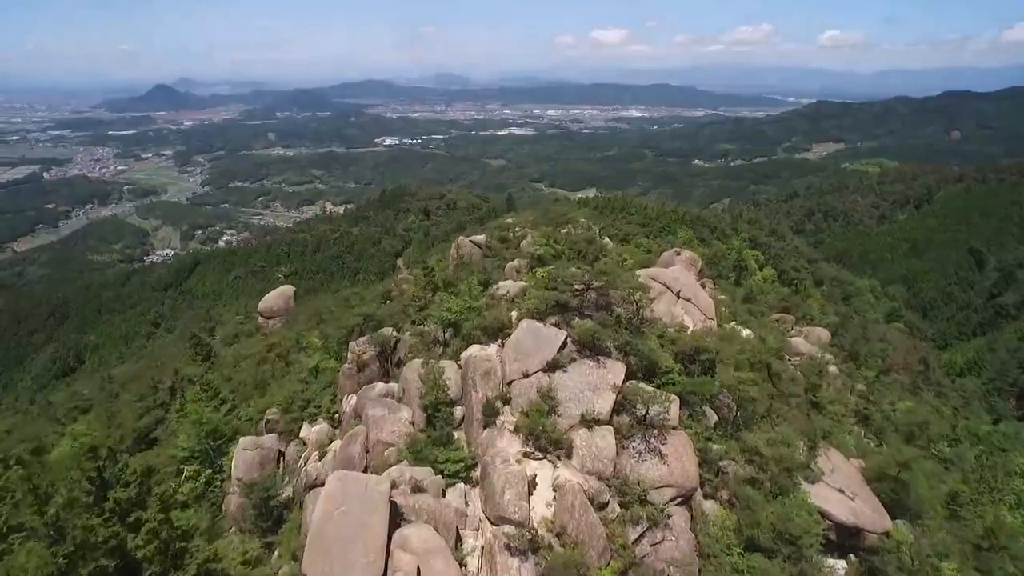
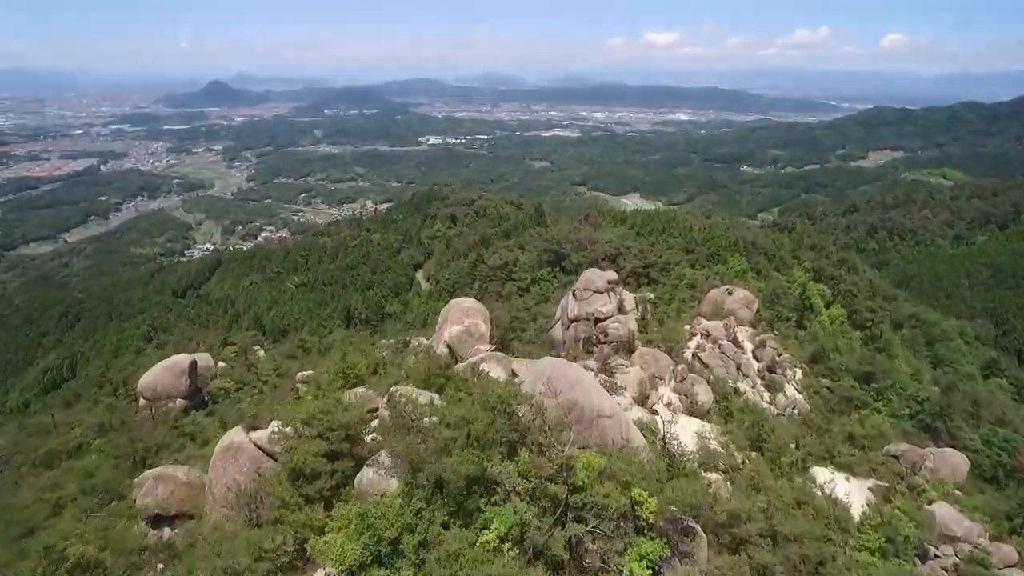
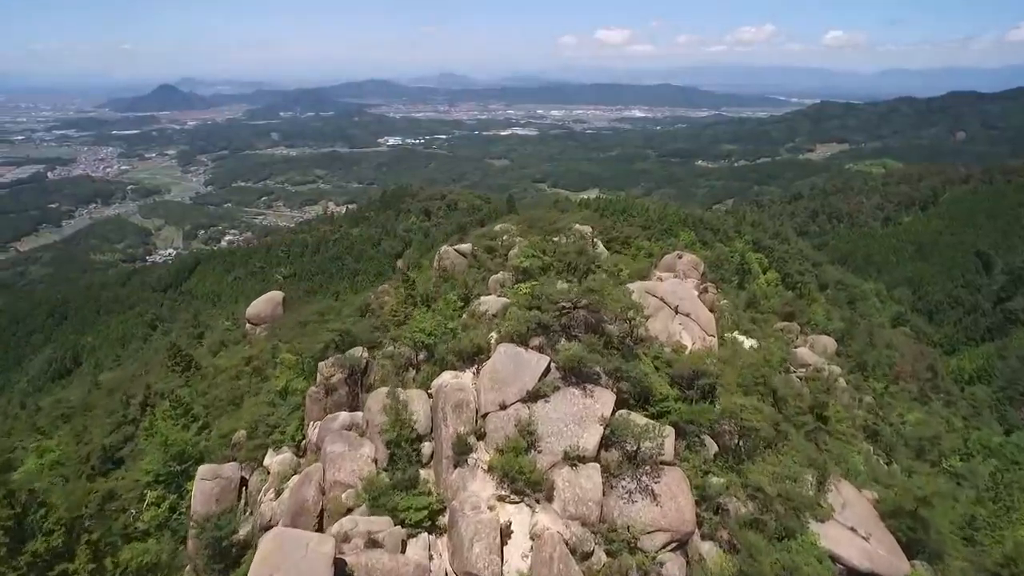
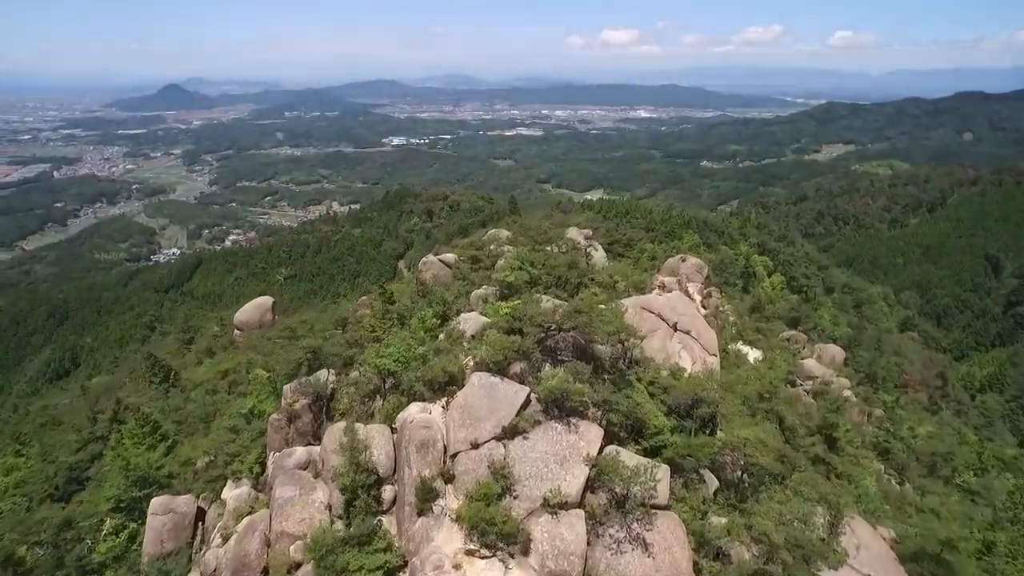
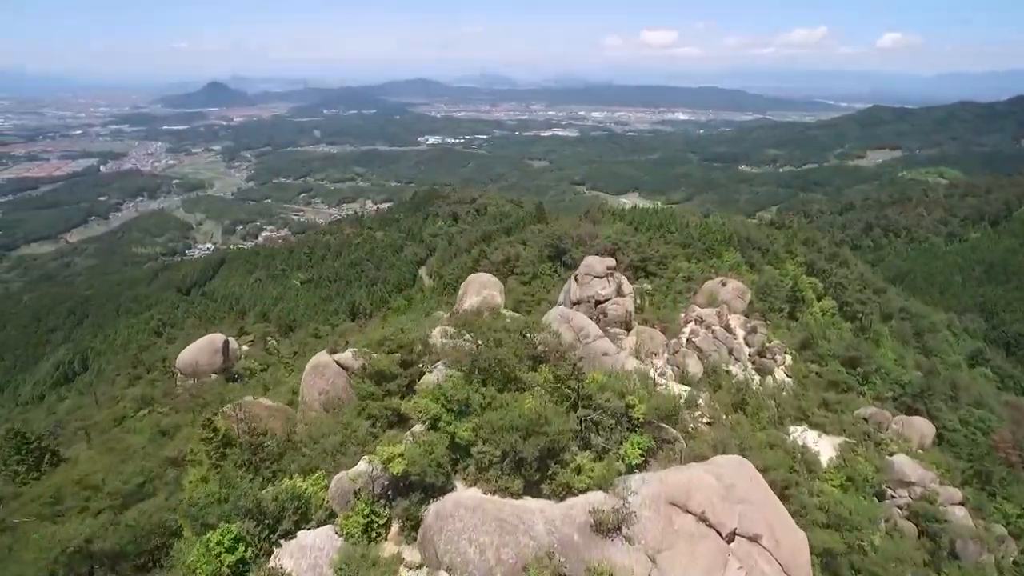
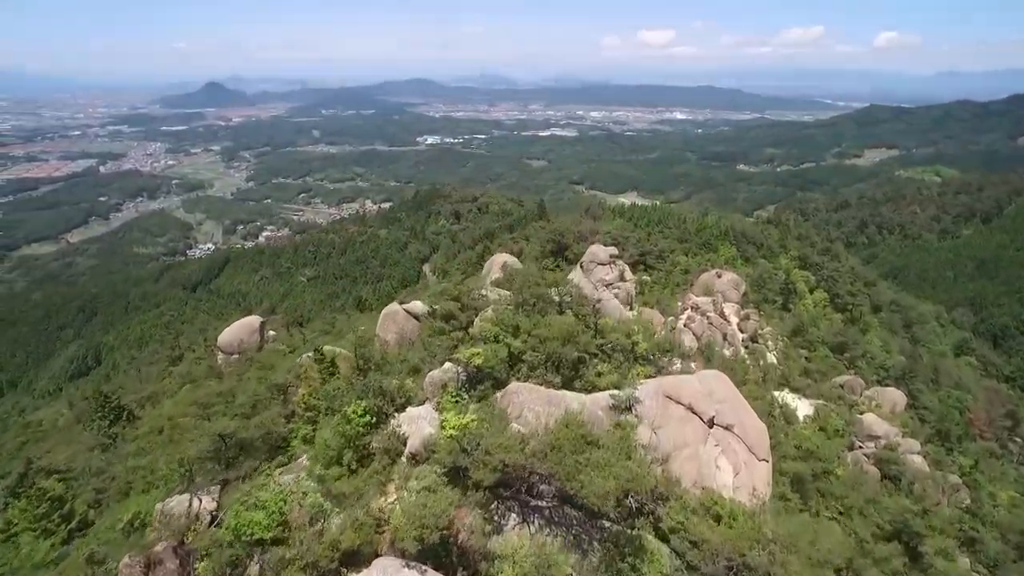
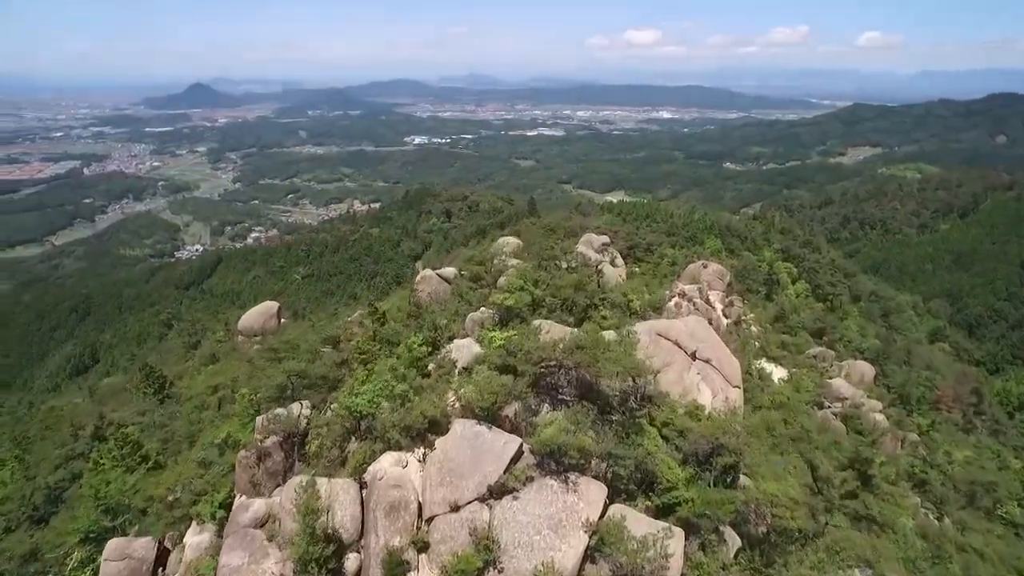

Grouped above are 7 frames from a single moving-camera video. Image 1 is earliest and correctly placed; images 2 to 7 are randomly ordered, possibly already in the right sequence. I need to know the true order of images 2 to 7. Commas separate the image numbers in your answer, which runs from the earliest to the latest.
3, 4, 7, 6, 5, 2
